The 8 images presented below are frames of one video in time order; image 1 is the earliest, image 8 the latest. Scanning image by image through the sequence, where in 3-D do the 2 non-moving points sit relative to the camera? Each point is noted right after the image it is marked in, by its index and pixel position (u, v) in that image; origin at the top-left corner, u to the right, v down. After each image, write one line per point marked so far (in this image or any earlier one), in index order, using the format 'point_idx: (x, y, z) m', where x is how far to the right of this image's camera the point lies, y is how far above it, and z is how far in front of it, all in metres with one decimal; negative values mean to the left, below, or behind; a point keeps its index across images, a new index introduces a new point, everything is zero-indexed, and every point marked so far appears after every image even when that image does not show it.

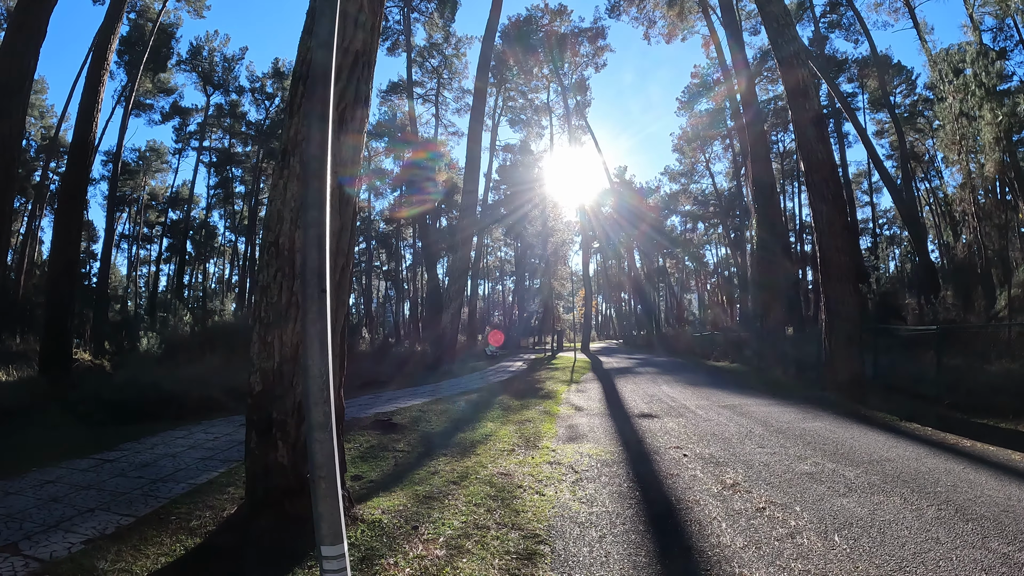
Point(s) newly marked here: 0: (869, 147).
0: (+11.1, +4.4, +18.4) m
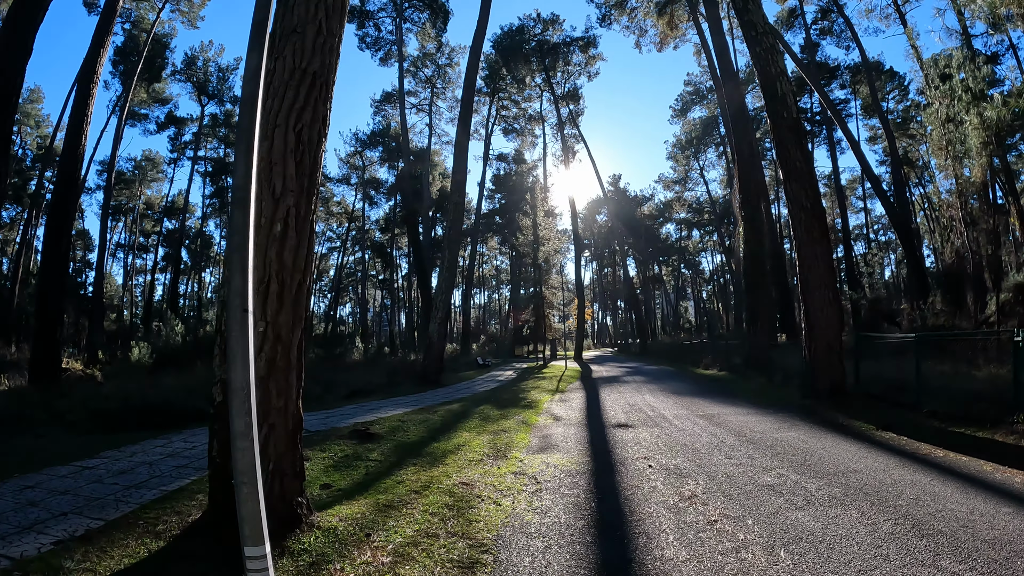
0: (+10.9, +4.2, +18.4) m
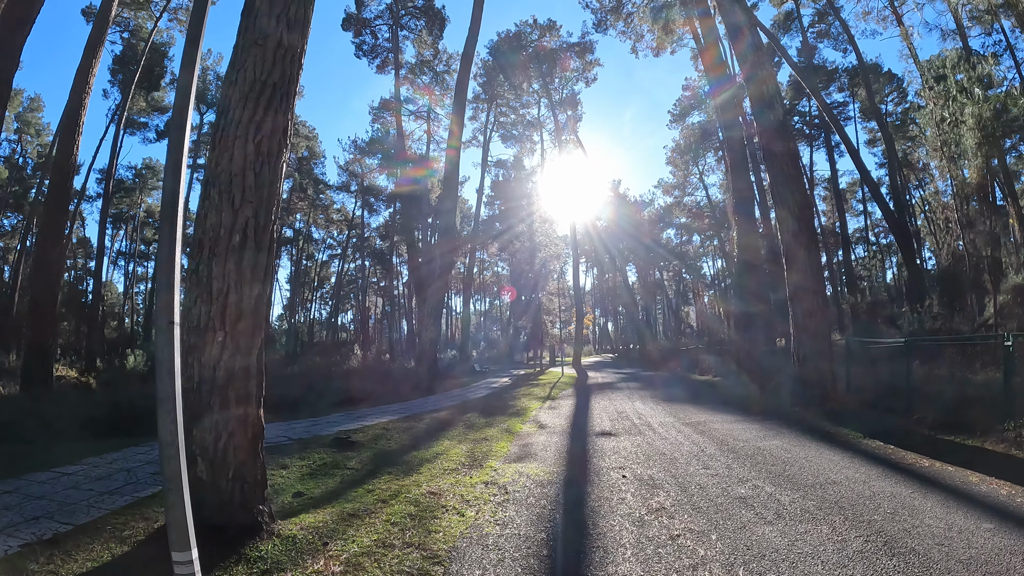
0: (+10.7, +4.1, +18.3) m
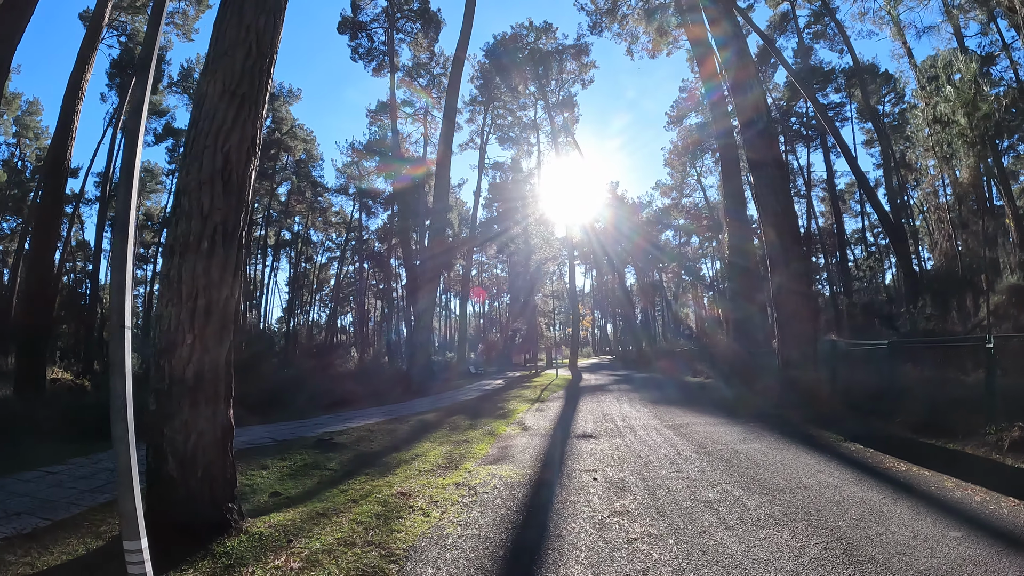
0: (+10.5, +4.0, +18.2) m
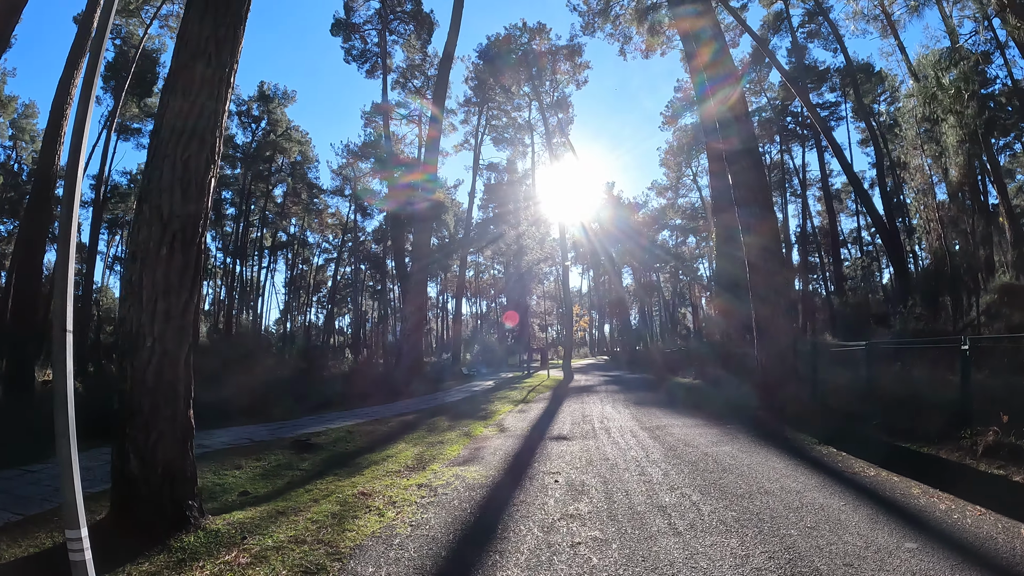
0: (+10.3, +4.0, +18.1) m
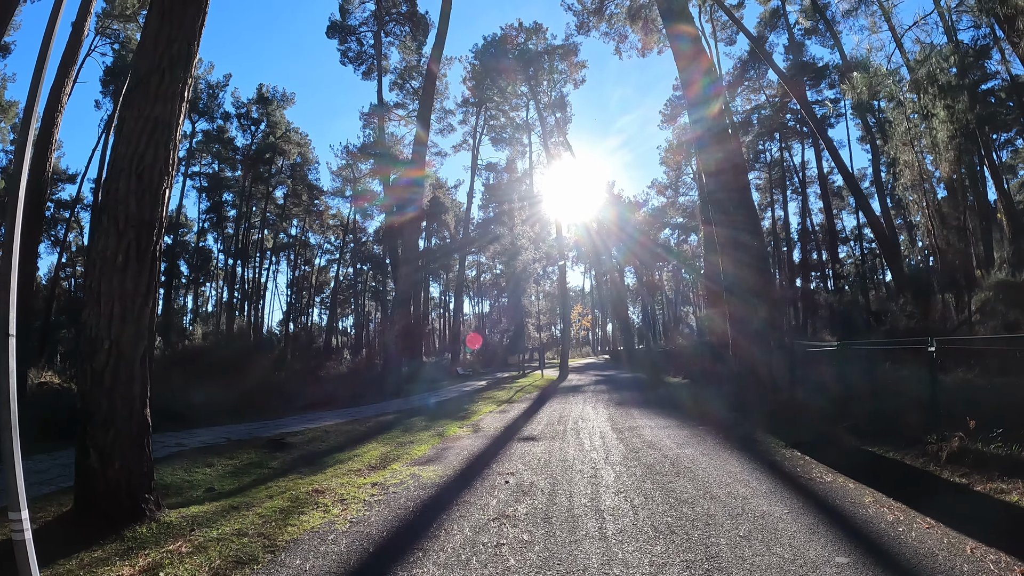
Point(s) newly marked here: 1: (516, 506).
0: (+10.0, +4.1, +18.0) m
1: (0.0, -1.5, +4.1) m
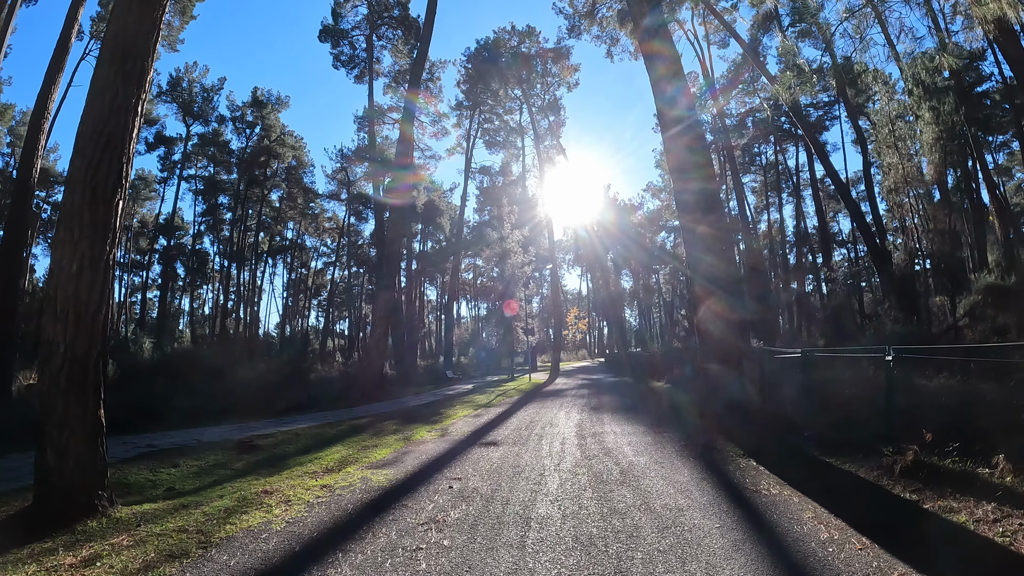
0: (+9.7, +3.9, +17.9) m
1: (-0.4, -1.6, +4.1) m
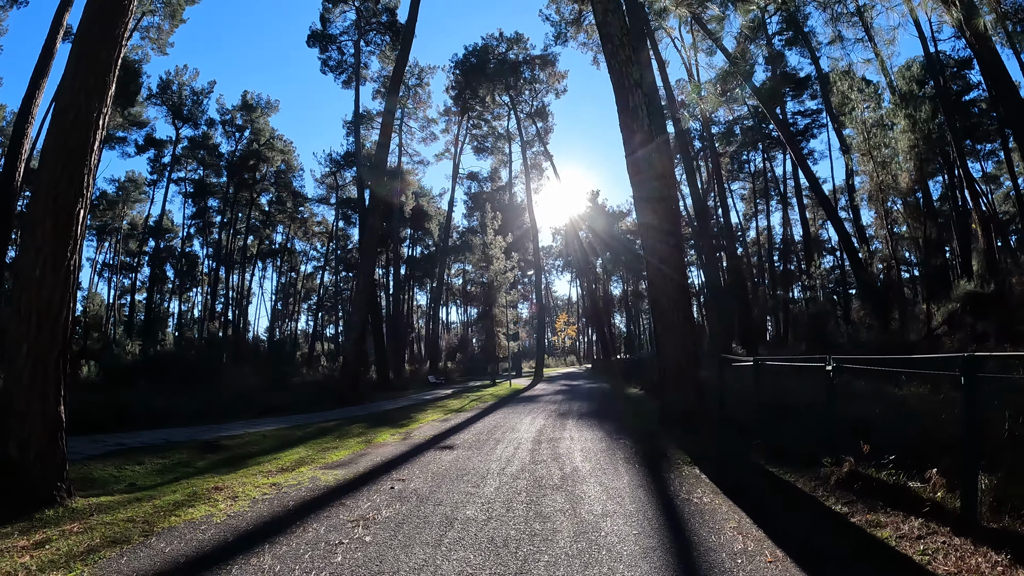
0: (+9.2, +3.7, +18.0) m
1: (-0.9, -1.6, +4.1) m
